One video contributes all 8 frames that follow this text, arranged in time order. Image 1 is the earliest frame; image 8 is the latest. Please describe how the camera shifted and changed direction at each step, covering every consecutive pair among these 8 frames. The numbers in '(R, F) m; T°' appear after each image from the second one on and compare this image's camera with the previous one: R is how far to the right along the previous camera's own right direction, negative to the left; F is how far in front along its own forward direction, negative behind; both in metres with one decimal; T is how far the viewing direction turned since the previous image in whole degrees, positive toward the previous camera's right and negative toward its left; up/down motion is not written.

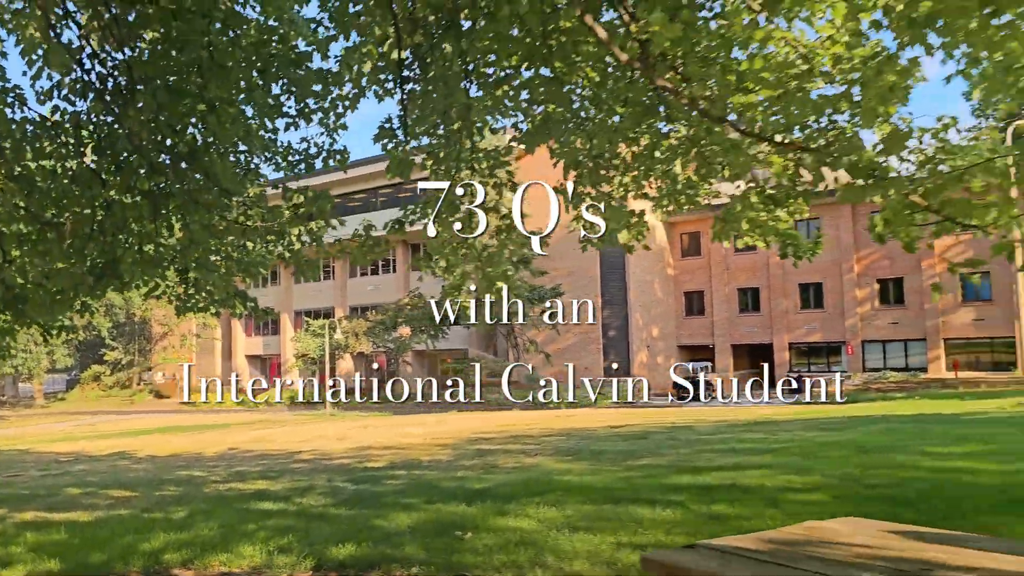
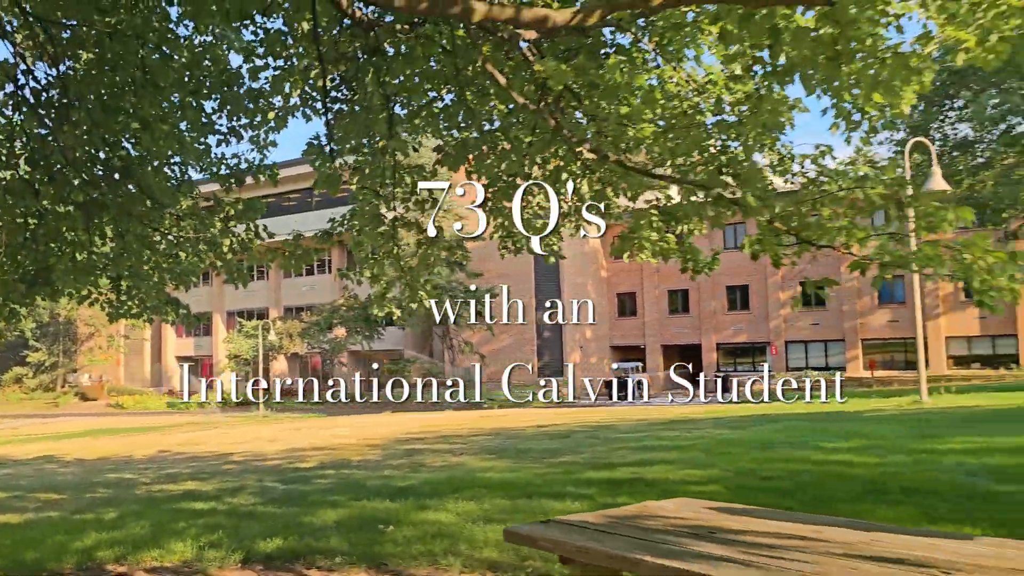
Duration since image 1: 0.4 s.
(+0.2, -0.6) m; +5°
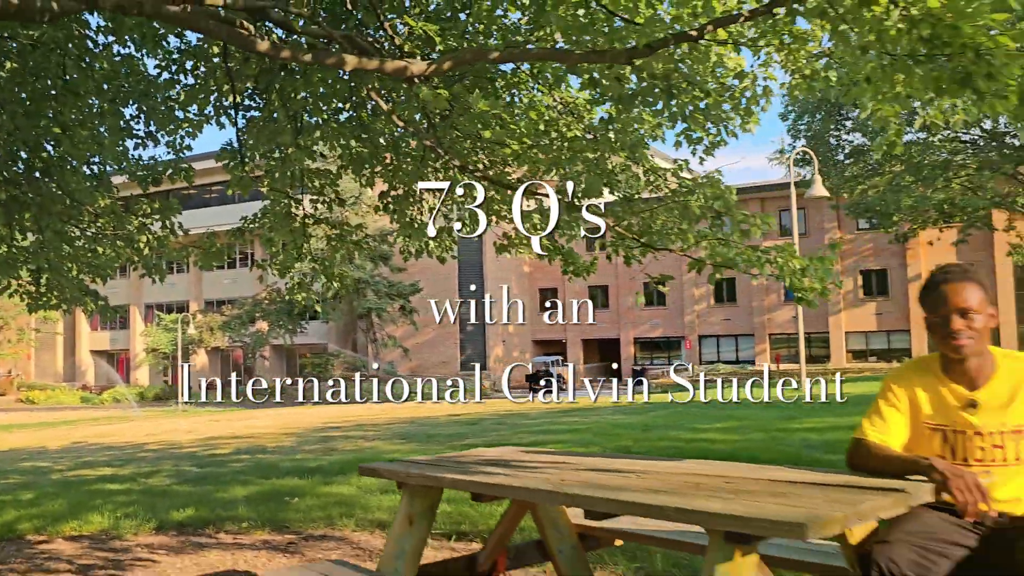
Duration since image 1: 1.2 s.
(+0.4, -0.9) m; +5°
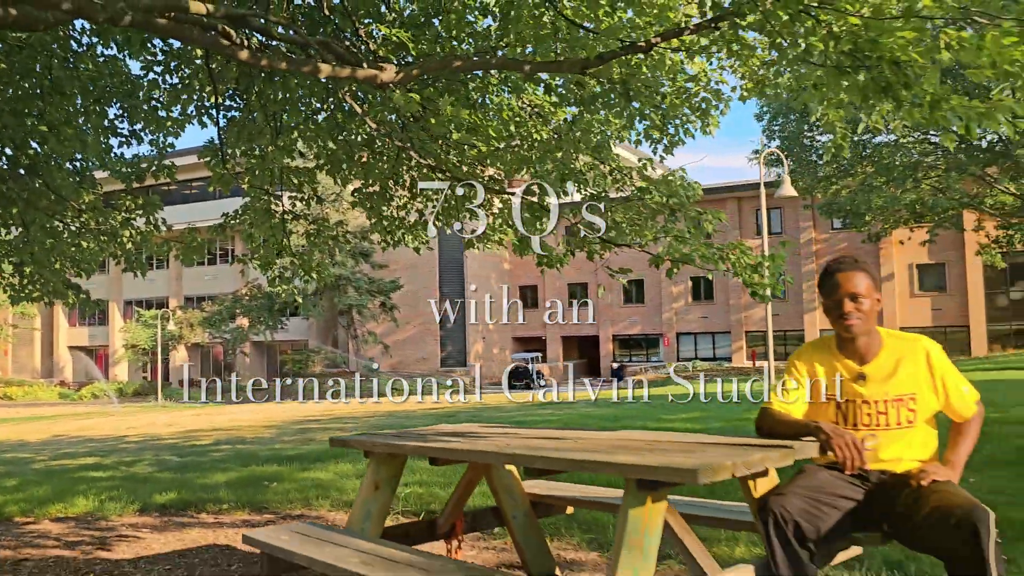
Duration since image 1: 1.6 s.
(+0.1, -0.4) m; +1°
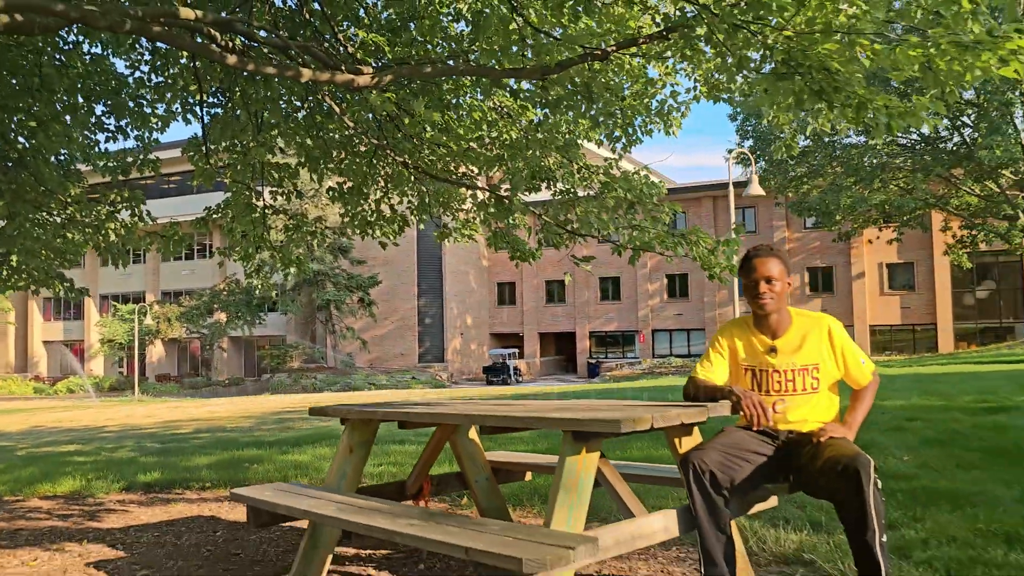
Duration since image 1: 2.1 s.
(+0.1, -0.5) m; +2°
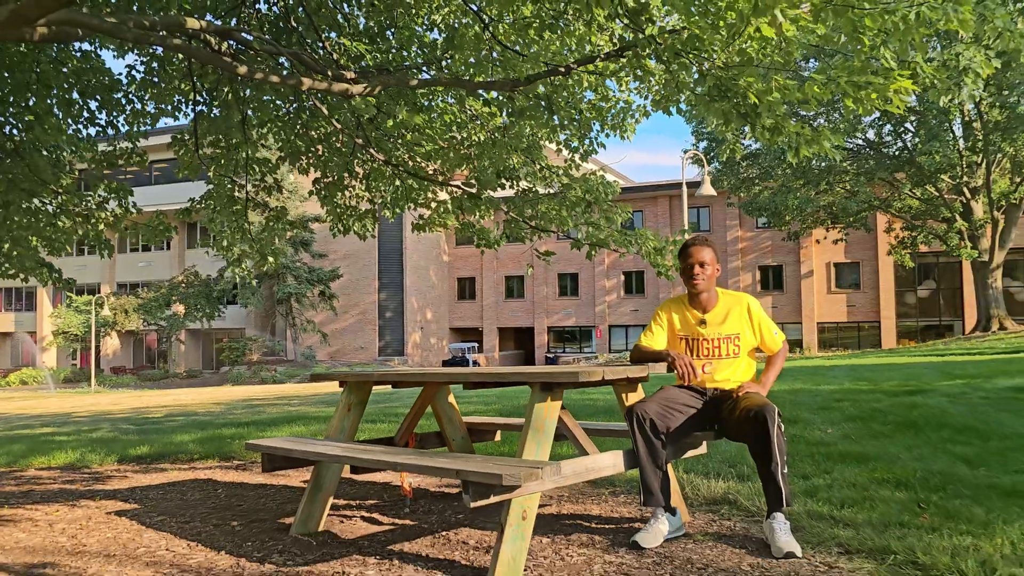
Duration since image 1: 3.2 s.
(-0.1, -0.7) m; +3°
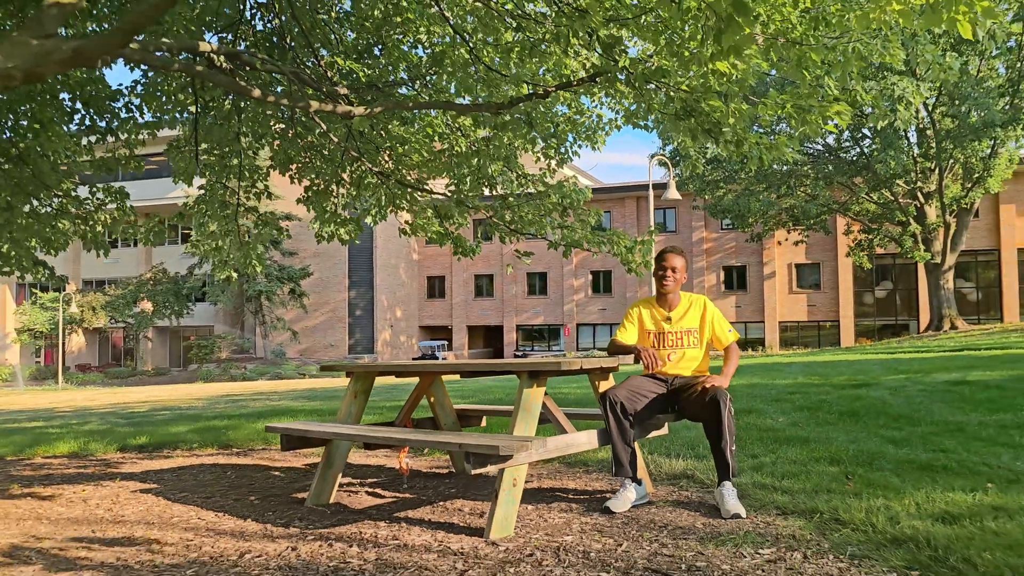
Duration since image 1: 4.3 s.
(-0.1, -0.7) m; +2°
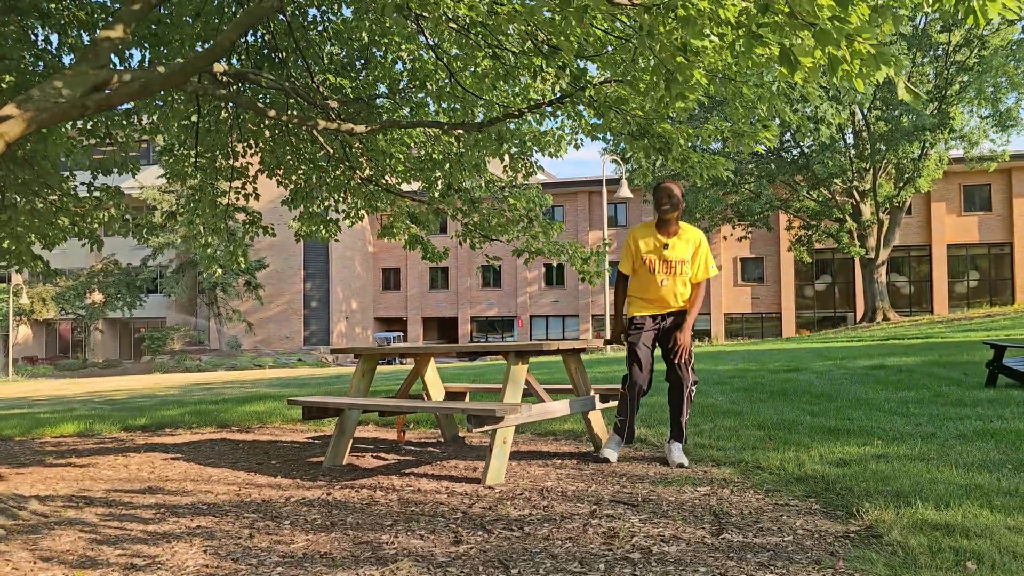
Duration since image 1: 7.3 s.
(-0.3, -1.0) m; +4°
